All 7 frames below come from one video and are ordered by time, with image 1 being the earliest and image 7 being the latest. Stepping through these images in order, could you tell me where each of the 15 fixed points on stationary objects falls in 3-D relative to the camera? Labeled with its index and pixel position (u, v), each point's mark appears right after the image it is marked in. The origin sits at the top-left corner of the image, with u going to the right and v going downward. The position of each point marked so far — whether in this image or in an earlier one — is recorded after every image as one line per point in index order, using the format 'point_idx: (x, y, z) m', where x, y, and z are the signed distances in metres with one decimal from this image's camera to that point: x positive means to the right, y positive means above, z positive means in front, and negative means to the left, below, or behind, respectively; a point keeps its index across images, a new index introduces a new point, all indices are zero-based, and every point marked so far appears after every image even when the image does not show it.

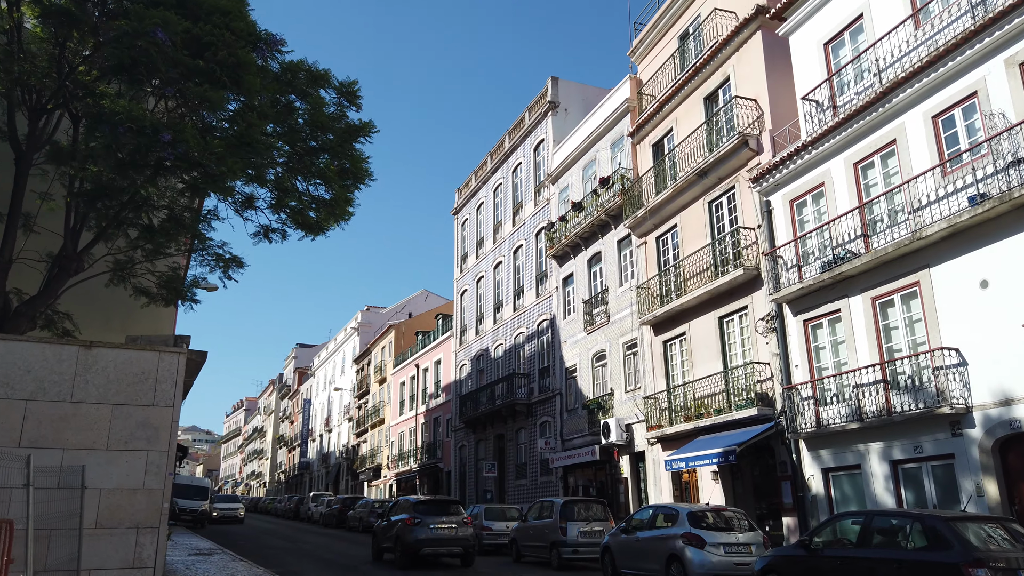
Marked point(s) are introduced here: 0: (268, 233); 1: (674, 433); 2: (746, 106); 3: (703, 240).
0: (-5.0, +1.1, +15.5) m
1: (+4.2, -3.8, +19.7) m
2: (+5.7, +4.4, +18.4) m
3: (+5.0, +1.2, +19.7) m
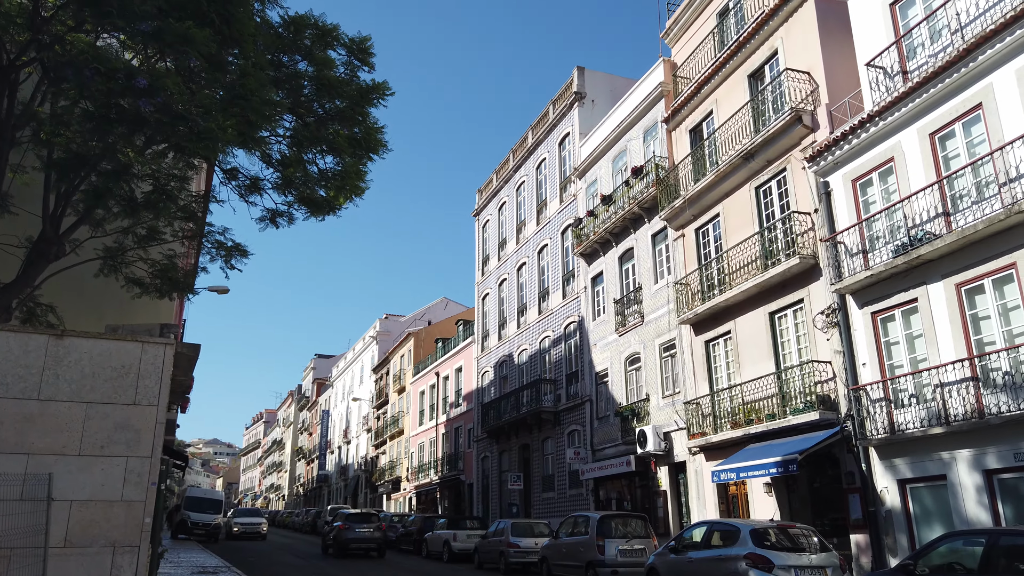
0: (-4.4, +1.3, +14.0) m
1: (+4.9, -3.6, +17.9) m
2: (+6.4, +4.6, +16.7) m
3: (+5.7, +1.4, +18.0) m
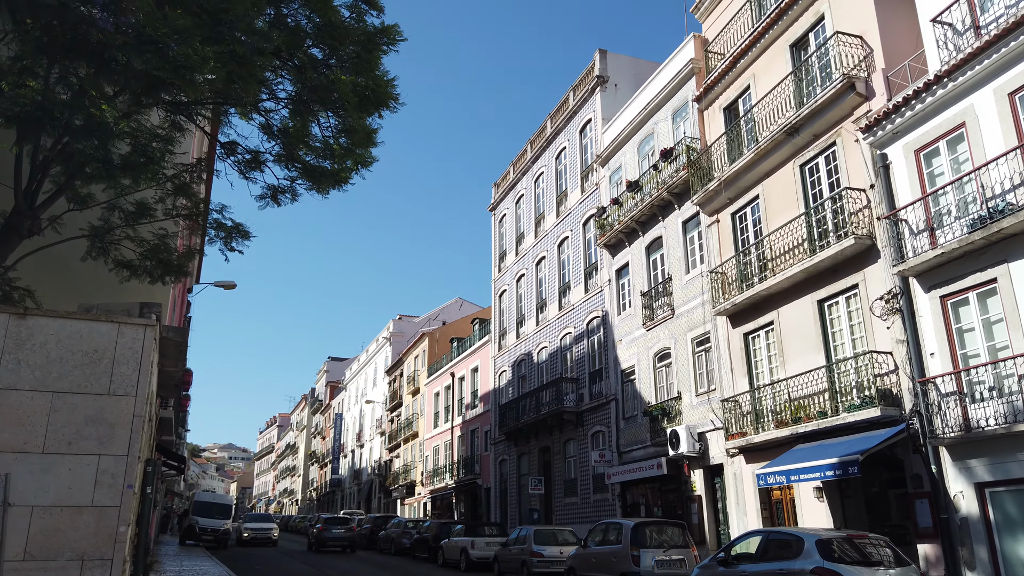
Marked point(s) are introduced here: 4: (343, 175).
0: (-4.0, +1.6, +12.7) m
1: (+5.5, -3.3, +16.4) m
2: (+6.8, +4.9, +15.2) m
3: (+6.2, +1.7, +16.5) m
4: (-2.7, +1.8, +11.7) m
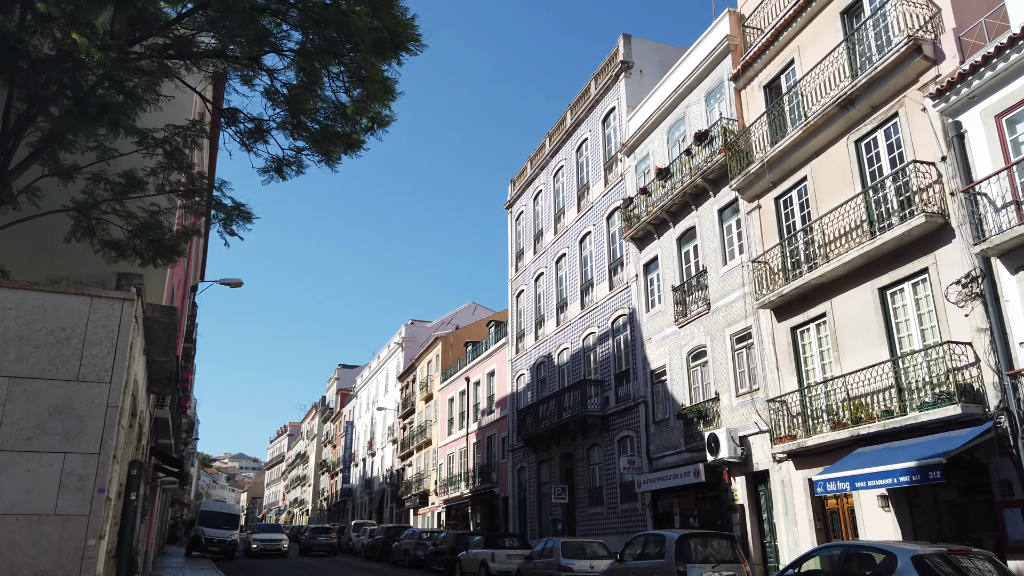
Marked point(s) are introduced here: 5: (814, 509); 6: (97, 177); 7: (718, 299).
0: (-3.5, +1.8, +11.4) m
1: (+6.0, -3.1, +14.9) m
2: (+7.4, +5.2, +13.8) m
3: (+6.8, +1.9, +15.1) m
4: (-2.2, +2.1, +10.4) m
5: (+6.2, -4.5, +15.4) m
6: (-5.8, +1.6, +10.5) m
7: (+5.2, -0.3, +19.1) m
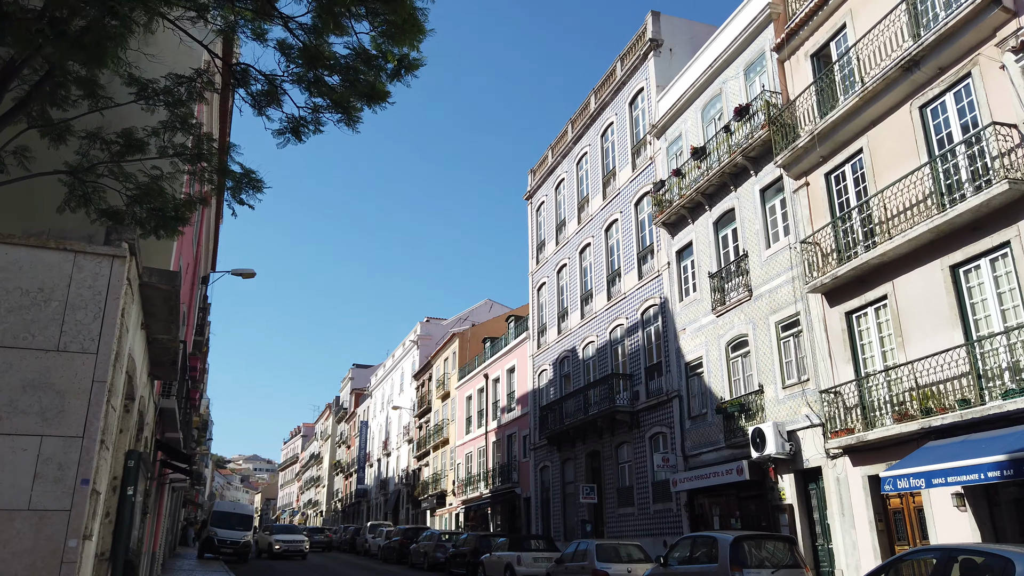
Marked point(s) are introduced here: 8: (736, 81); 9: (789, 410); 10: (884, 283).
0: (-2.9, +2.2, +10.3) m
1: (+6.6, -2.7, +13.6) m
2: (+7.9, +5.6, +12.5) m
3: (+7.4, +2.3, +13.8) m
4: (-1.6, +2.5, +9.3) m
5: (+6.8, -4.2, +14.1) m
6: (-5.2, +1.9, +9.4) m
7: (+5.9, +0.1, +17.9) m
8: (+5.9, +5.4, +19.7) m
9: (+6.1, -2.7, +16.5) m
10: (+7.1, +0.1, +14.4) m
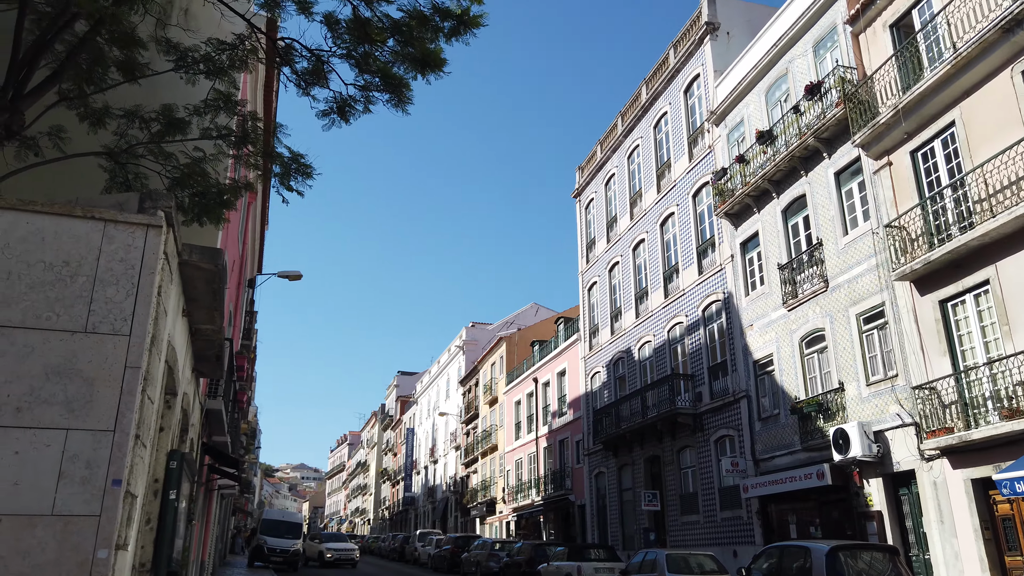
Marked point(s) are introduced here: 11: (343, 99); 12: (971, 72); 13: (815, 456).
0: (-2.1, +2.3, +9.5) m
1: (+7.7, -2.5, +12.3) m
2: (+8.8, +5.9, +11.2) m
3: (+8.4, +2.6, +12.5) m
4: (-0.9, +2.6, +8.4) m
5: (+7.9, -3.9, +12.8) m
6: (-4.4, +2.0, +8.8) m
7: (+7.2, +0.3, +16.6) m
8: (+7.2, +5.6, +18.4) m
9: (+7.3, -2.4, +15.1) m
10: (+8.2, +0.4, +13.1) m
11: (-2.1, +2.5, +9.6) m
12: (+8.1, +3.8, +13.4) m
13: (+6.7, -3.7, +16.6) m
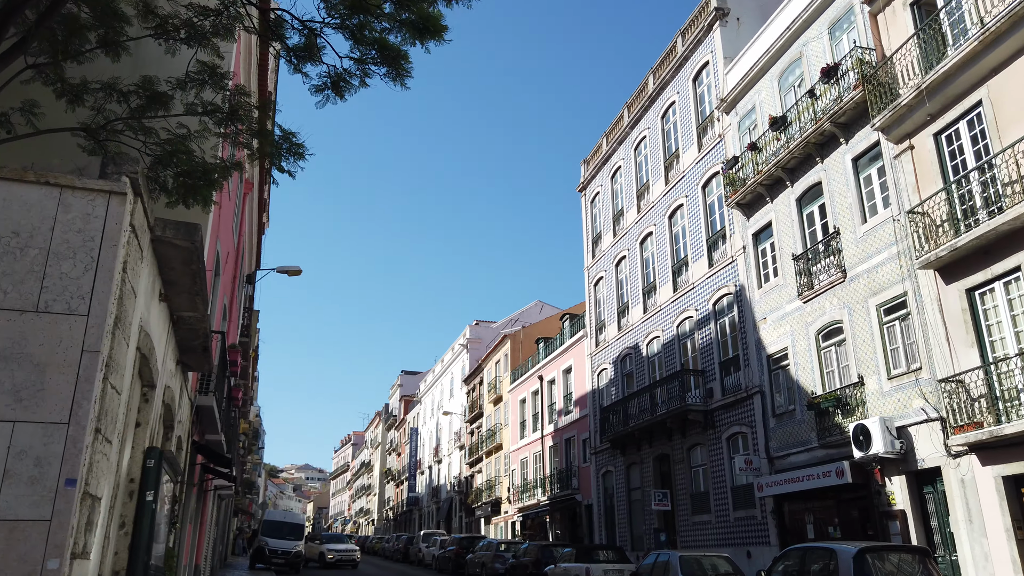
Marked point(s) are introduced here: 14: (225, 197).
0: (-2.0, +2.5, +8.9) m
1: (+7.8, -2.2, +11.6) m
2: (+8.9, +6.1, +10.5) m
3: (+8.5, +2.8, +11.8) m
4: (-0.8, +2.8, +7.8) m
5: (+8.0, -3.7, +12.1) m
6: (-4.4, +2.2, +8.2) m
7: (+7.3, +0.5, +16.0) m
8: (+7.3, +5.8, +17.8) m
9: (+7.4, -2.2, +14.5) m
10: (+8.3, +0.6, +12.4) m
11: (-2.1, +2.6, +9.0) m
12: (+8.2, +4.0, +12.7) m
13: (+6.8, -3.5, +16.0) m
14: (-5.2, +1.6, +13.7) m
